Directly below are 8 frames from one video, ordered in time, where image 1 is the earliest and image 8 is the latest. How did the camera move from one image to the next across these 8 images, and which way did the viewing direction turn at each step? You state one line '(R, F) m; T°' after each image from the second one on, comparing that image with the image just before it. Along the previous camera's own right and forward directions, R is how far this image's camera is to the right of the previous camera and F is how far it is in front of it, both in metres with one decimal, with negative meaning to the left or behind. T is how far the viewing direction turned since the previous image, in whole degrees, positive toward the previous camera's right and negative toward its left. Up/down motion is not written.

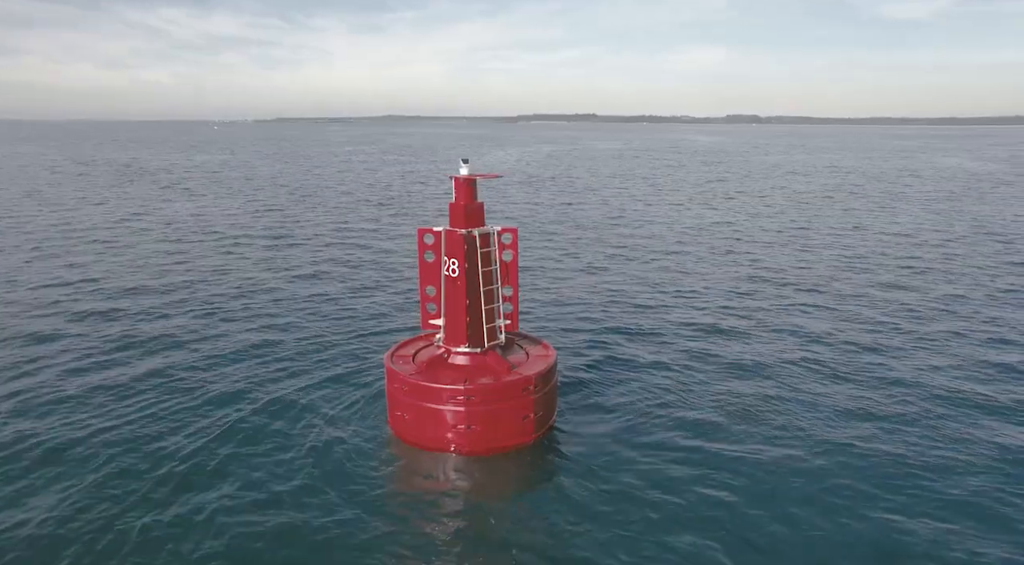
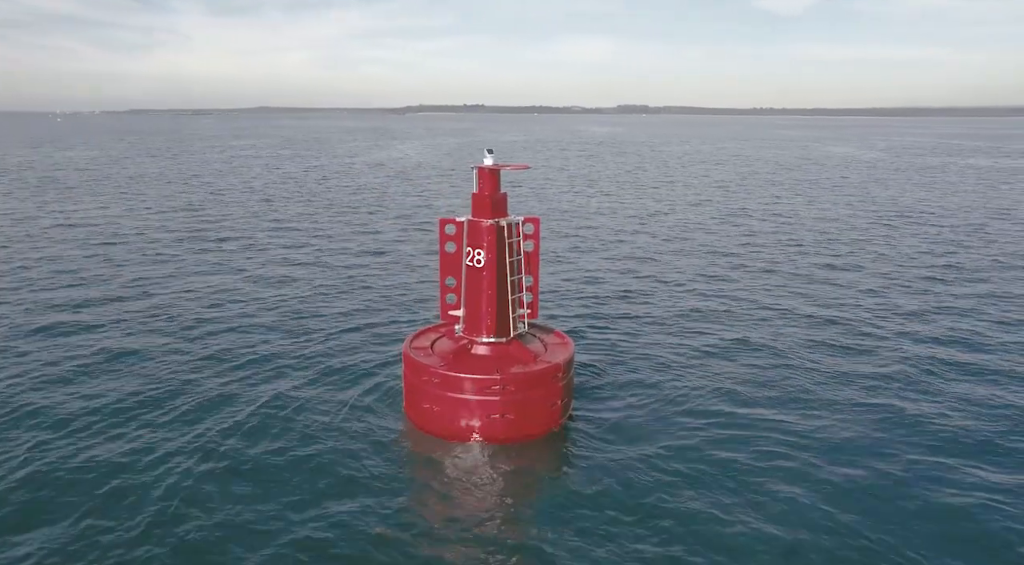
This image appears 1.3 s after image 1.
(-2.0, -0.8) m; +7°
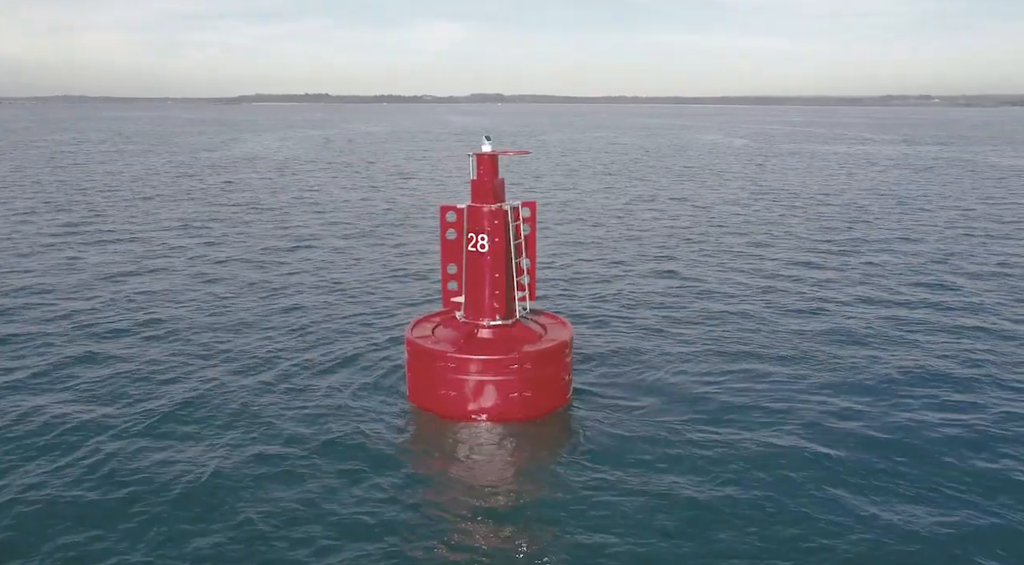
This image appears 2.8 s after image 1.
(-2.4, -0.9) m; +9°
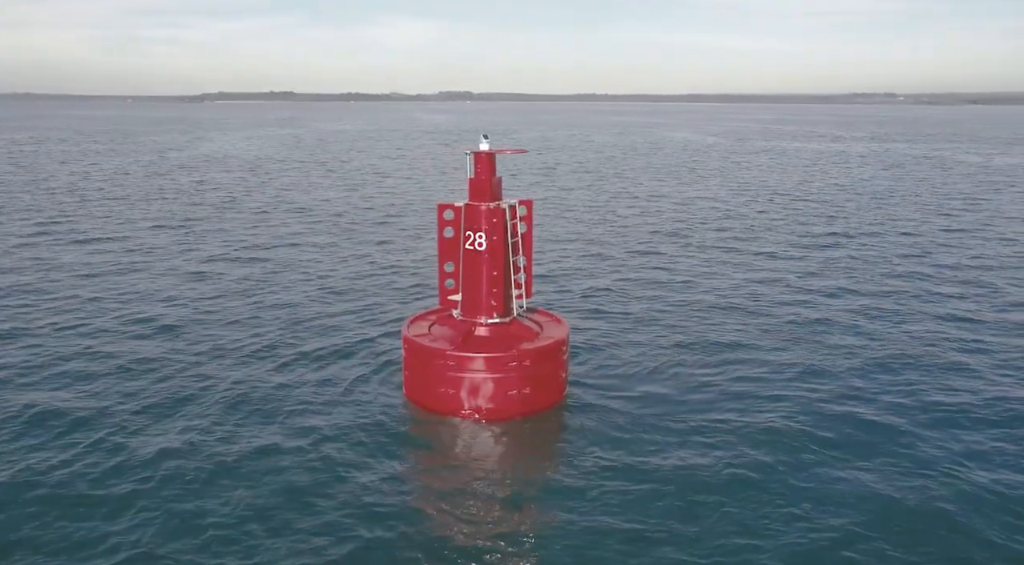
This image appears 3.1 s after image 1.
(+3.0, +1.5) m; -13°
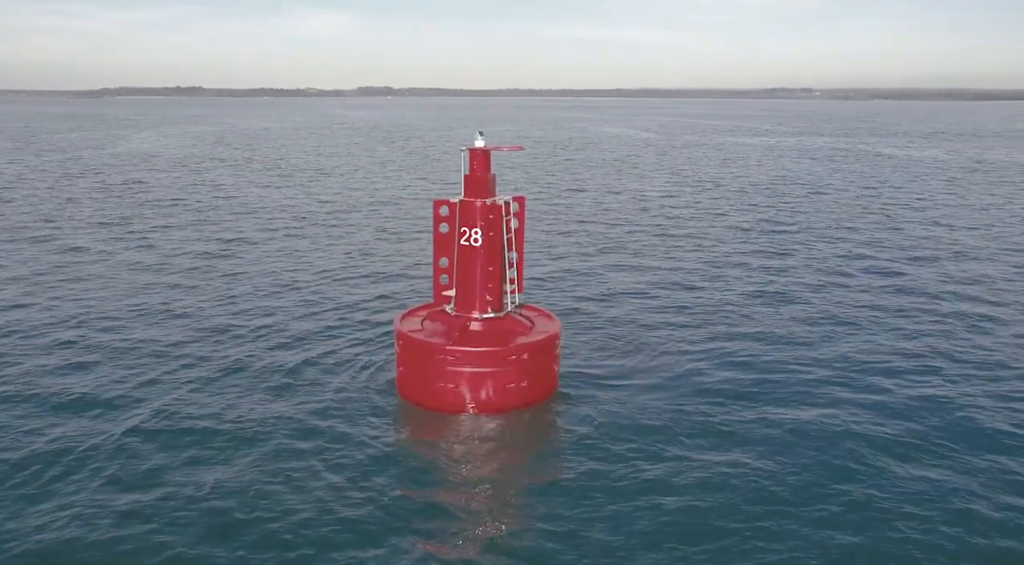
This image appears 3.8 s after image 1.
(-1.1, -0.7) m; +5°
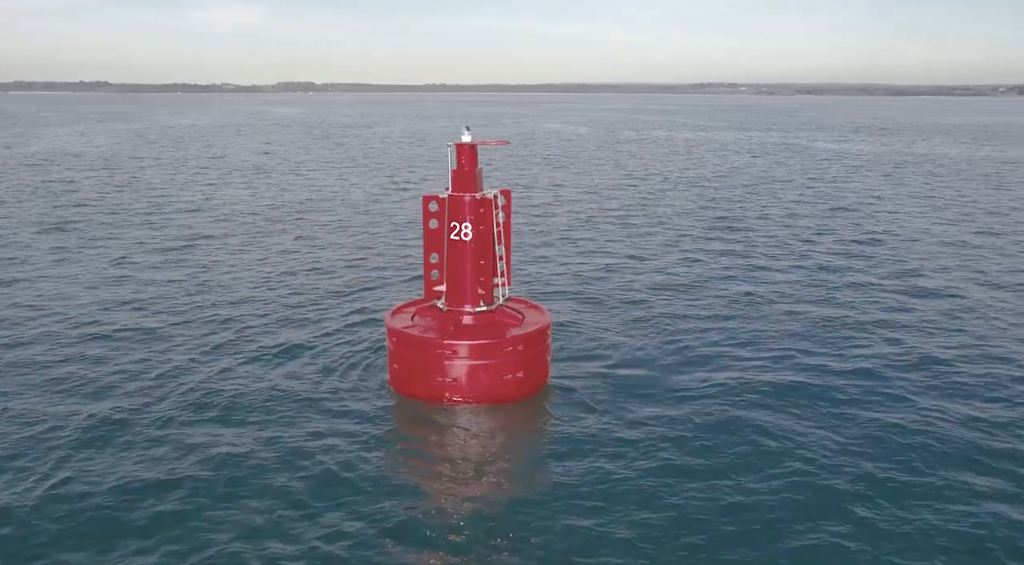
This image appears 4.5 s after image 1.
(-0.9, -0.5) m; +4°
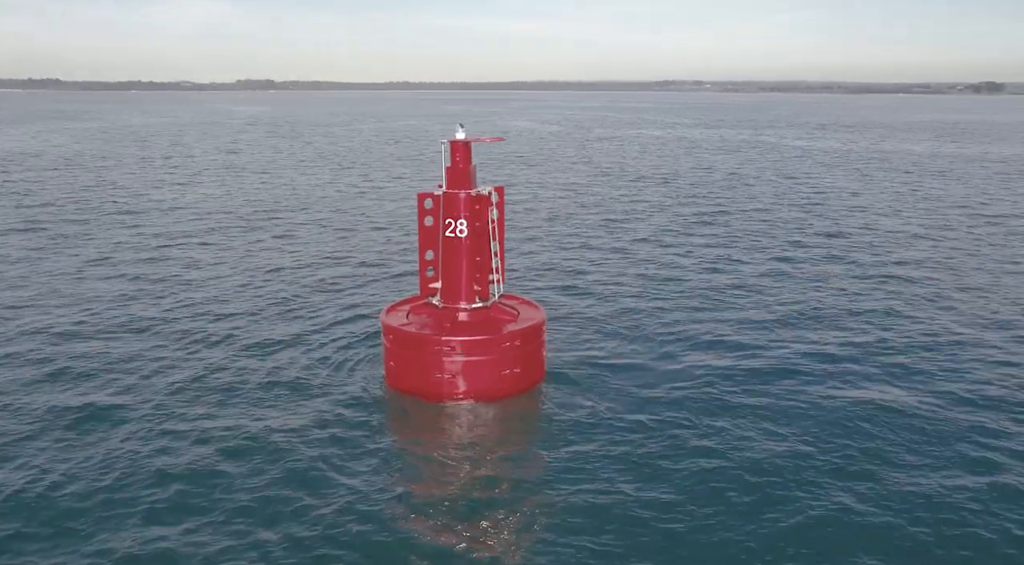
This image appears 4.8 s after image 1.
(+3.1, +1.7) m; -13°
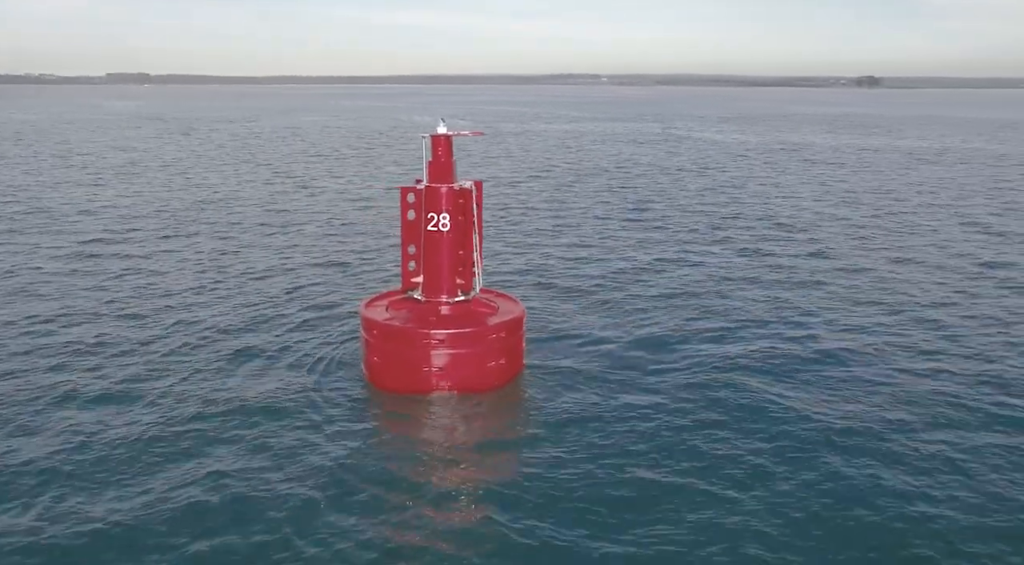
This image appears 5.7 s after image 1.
(-1.4, -0.7) m; +7°
